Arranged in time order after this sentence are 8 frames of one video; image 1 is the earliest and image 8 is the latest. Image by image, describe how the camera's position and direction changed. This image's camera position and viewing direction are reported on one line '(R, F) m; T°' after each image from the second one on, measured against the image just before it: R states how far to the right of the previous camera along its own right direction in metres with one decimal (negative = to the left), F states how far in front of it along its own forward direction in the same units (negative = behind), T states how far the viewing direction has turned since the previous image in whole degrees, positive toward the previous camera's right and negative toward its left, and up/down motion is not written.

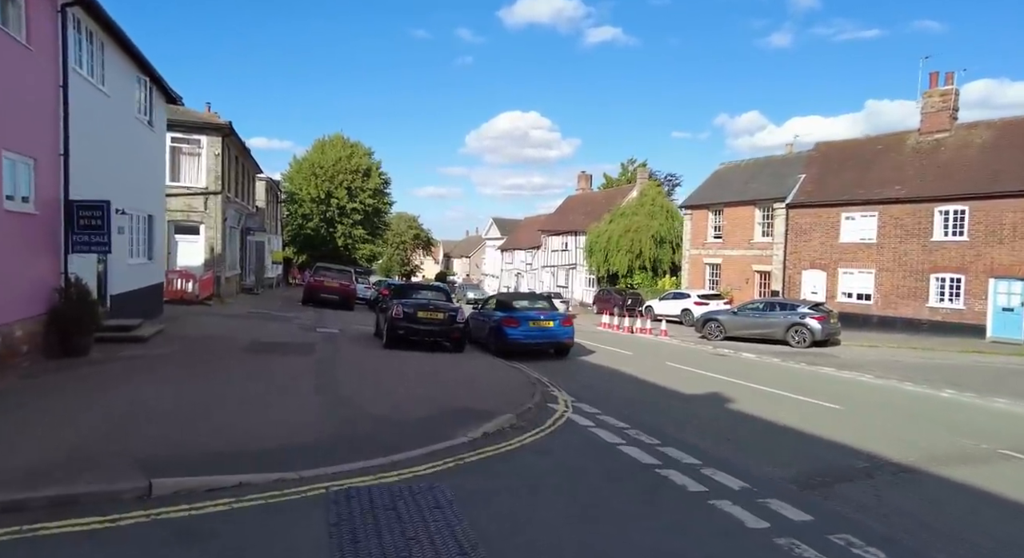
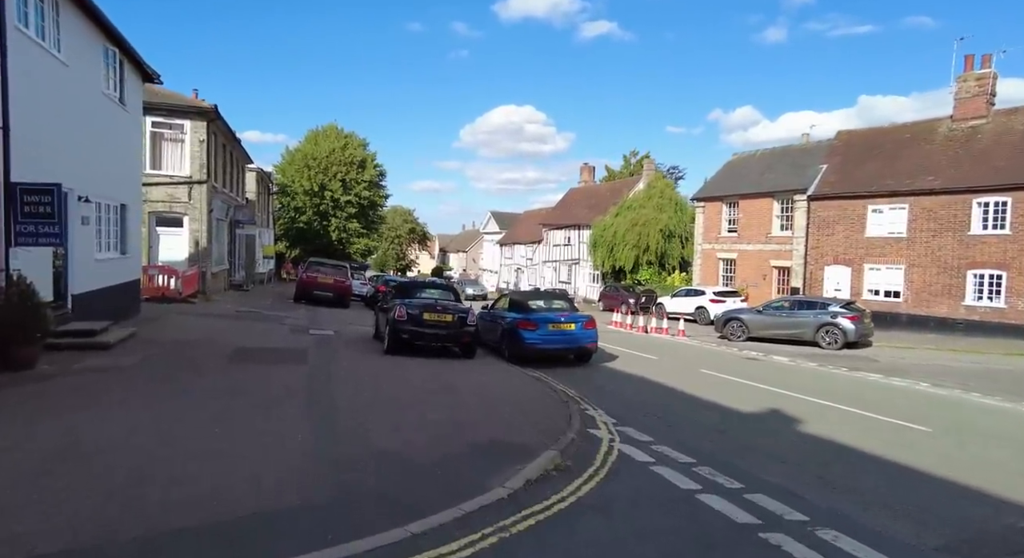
(-0.5, +1.6) m; 0°
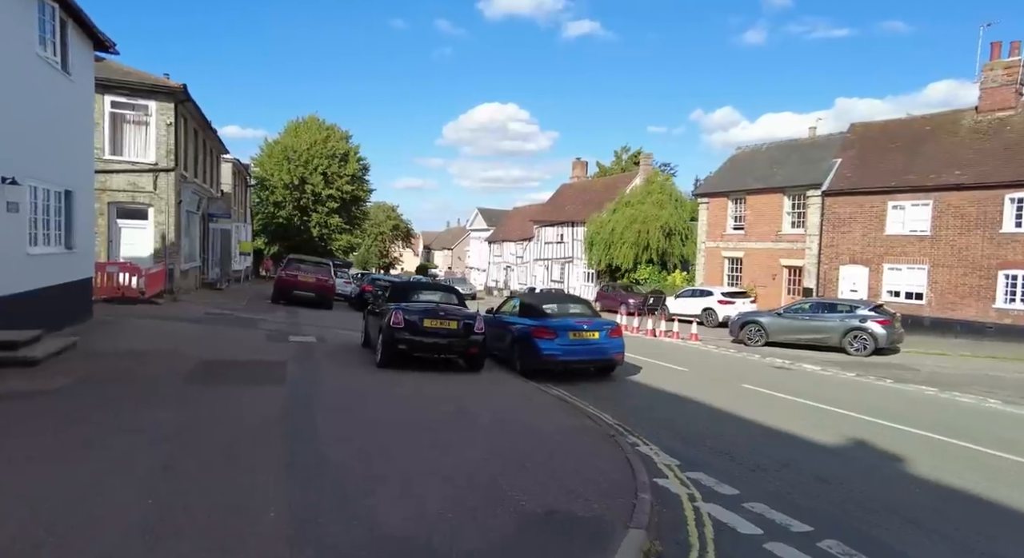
(-0.6, +1.8) m; +2°
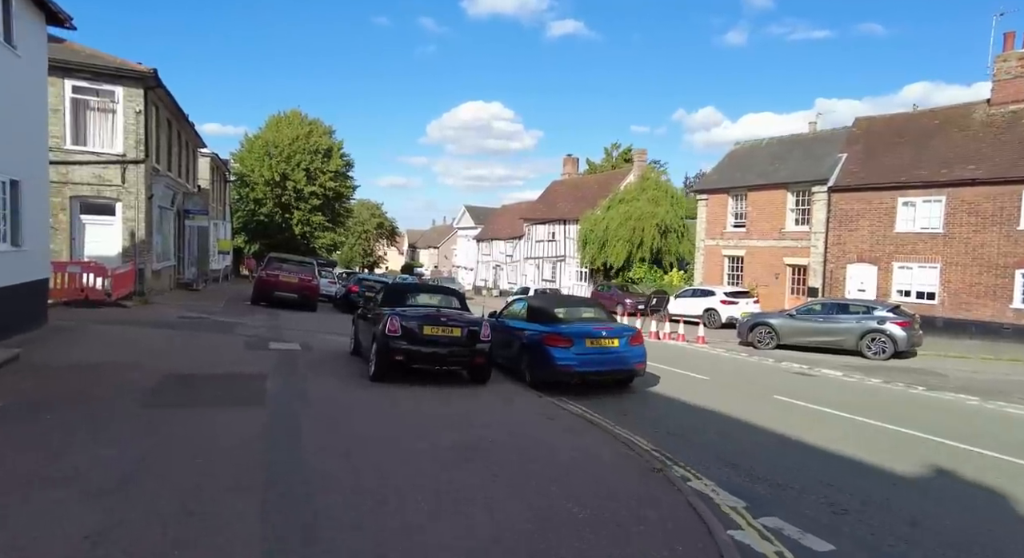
(-0.4, +1.2) m; +1°
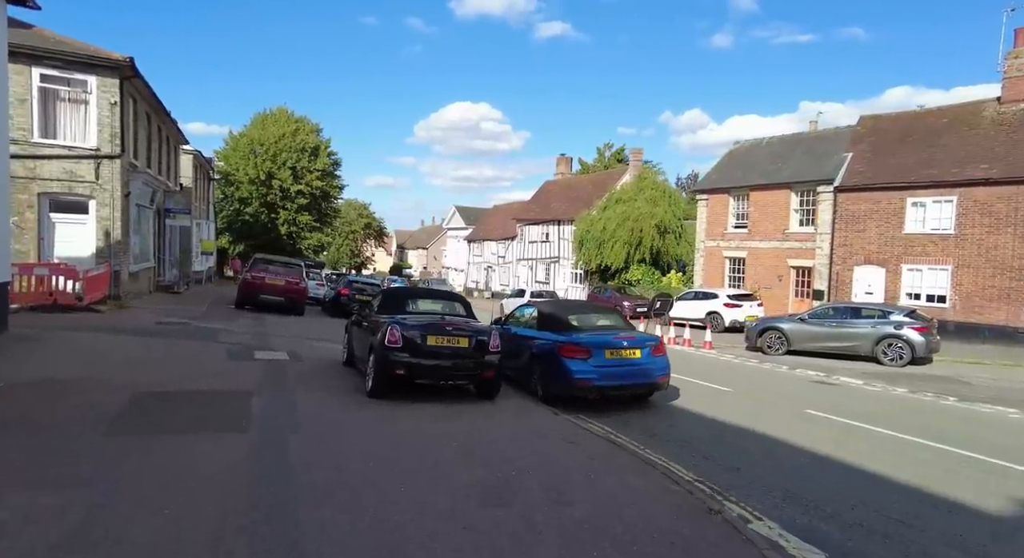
(-0.3, +0.9) m; +1°
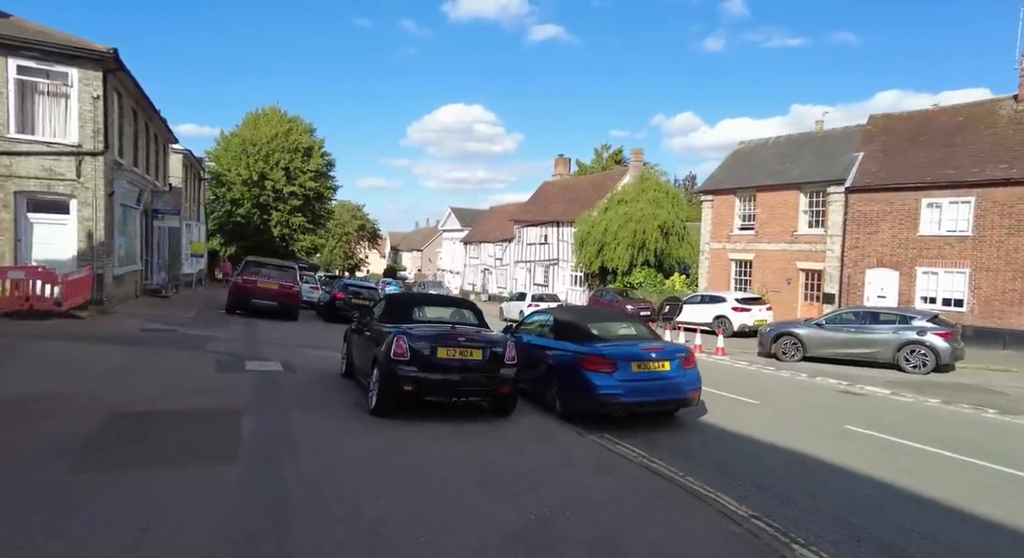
(-0.3, +0.8) m; +1°
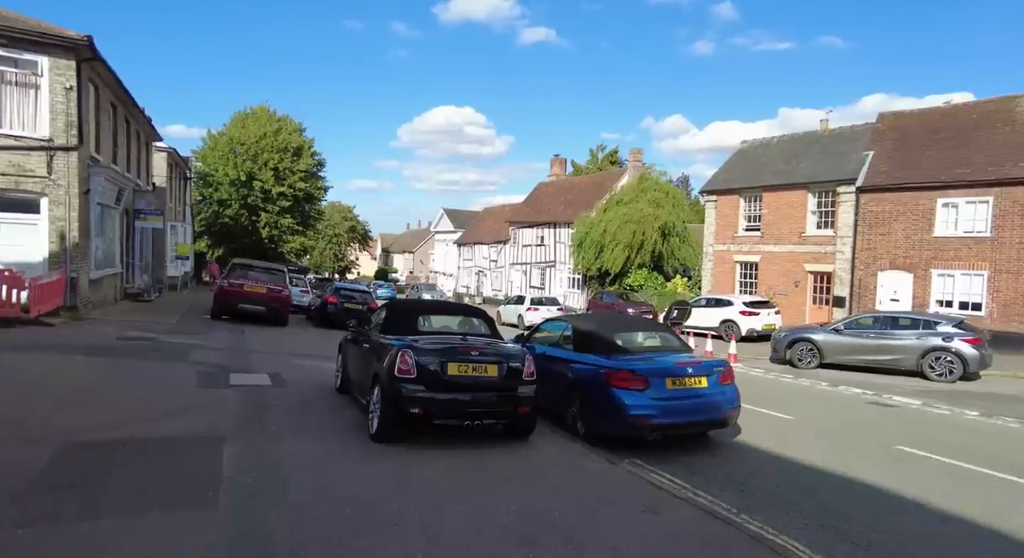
(-0.3, +0.9) m; +1°
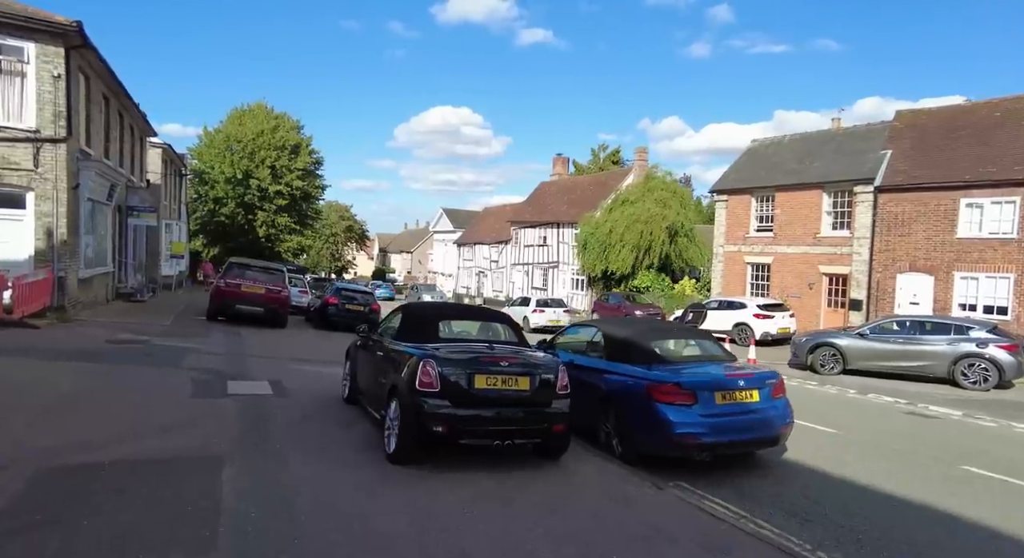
(-0.4, +0.7) m; 0°
